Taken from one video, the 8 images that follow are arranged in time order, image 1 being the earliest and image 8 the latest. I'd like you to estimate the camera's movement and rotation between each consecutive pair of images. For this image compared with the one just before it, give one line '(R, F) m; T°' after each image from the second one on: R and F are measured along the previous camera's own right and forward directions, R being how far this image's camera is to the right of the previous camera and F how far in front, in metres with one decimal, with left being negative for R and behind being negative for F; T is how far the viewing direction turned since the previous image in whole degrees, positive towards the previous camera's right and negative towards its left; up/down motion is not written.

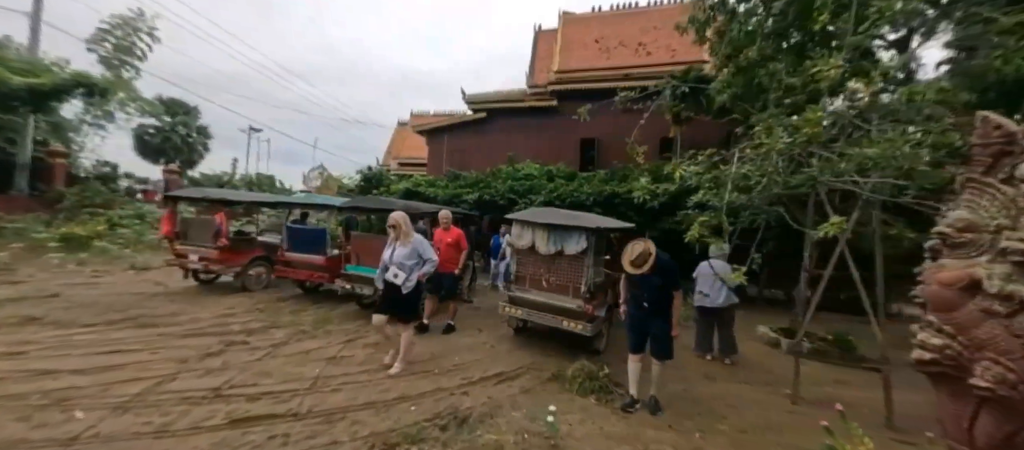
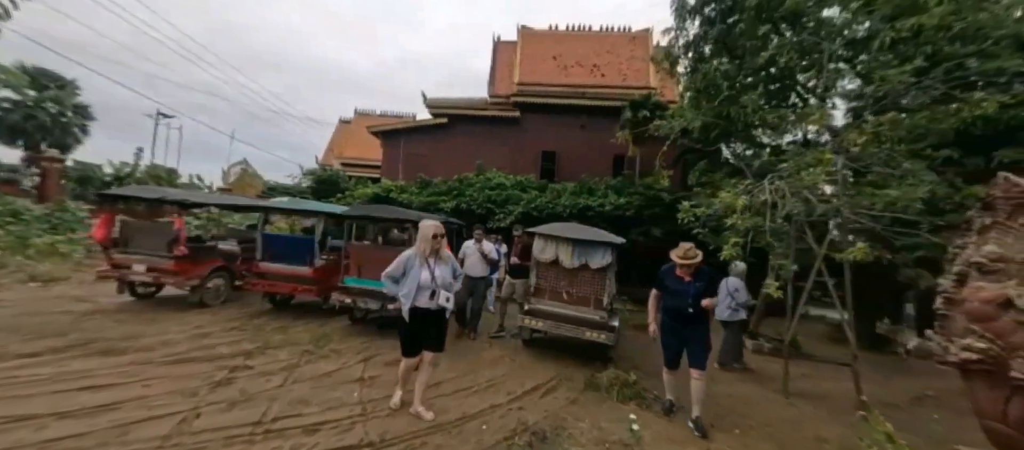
(-1.8, +0.1) m; +12°
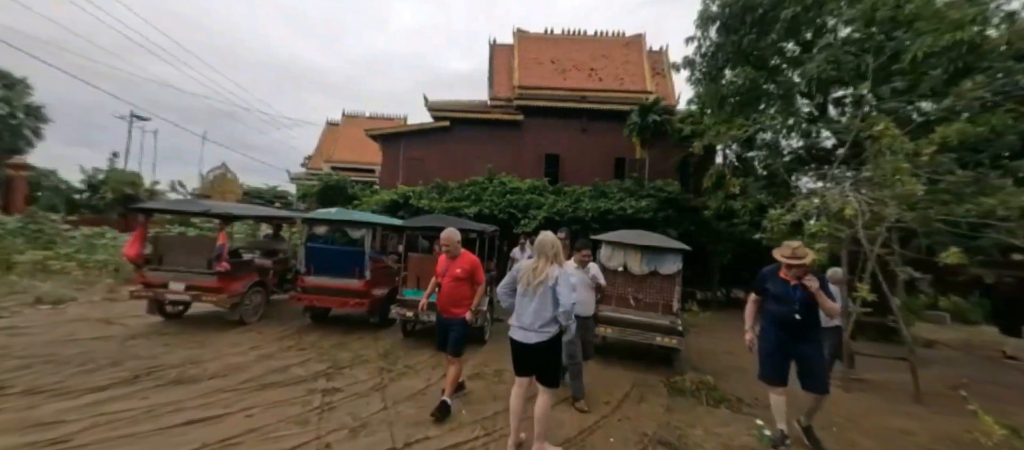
(-1.7, +0.1) m; +4°
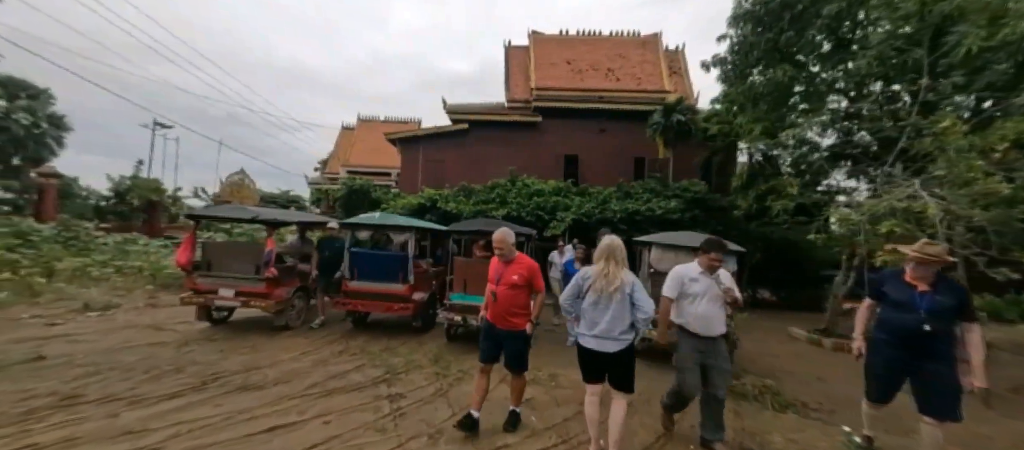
(-0.8, 0.0) m; -1°
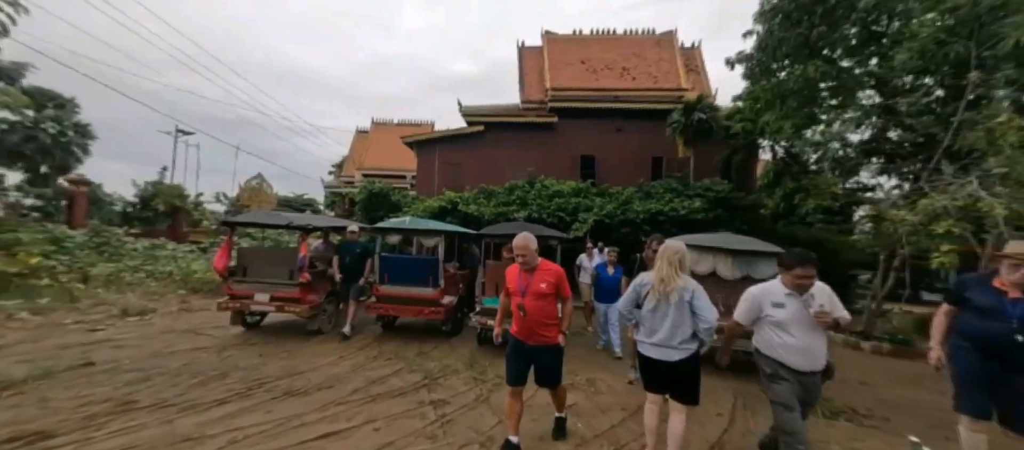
(-0.4, 0.0) m; -1°
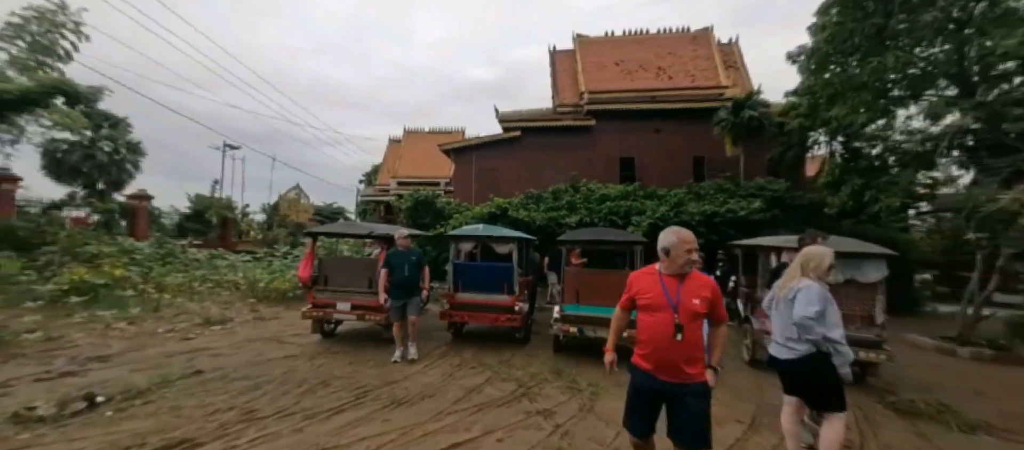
(-1.1, 0.0) m; -3°
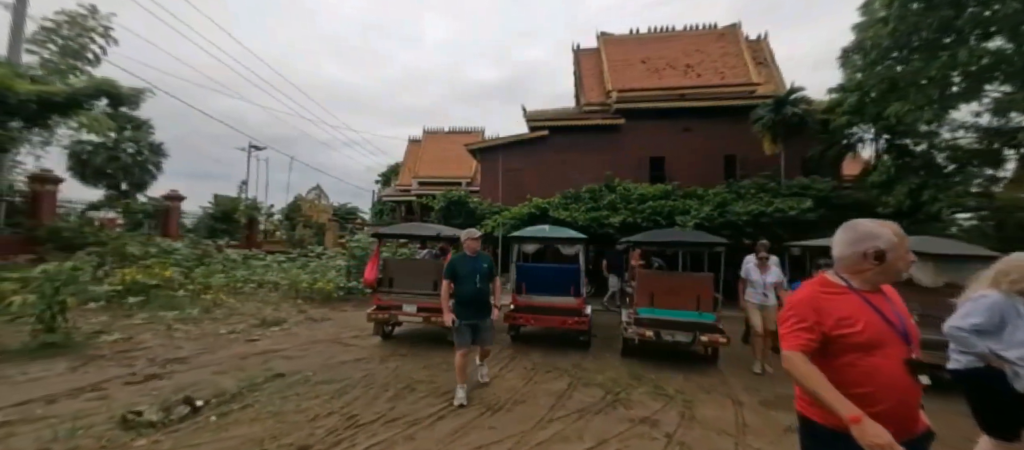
(-1.2, +0.1) m; -1°
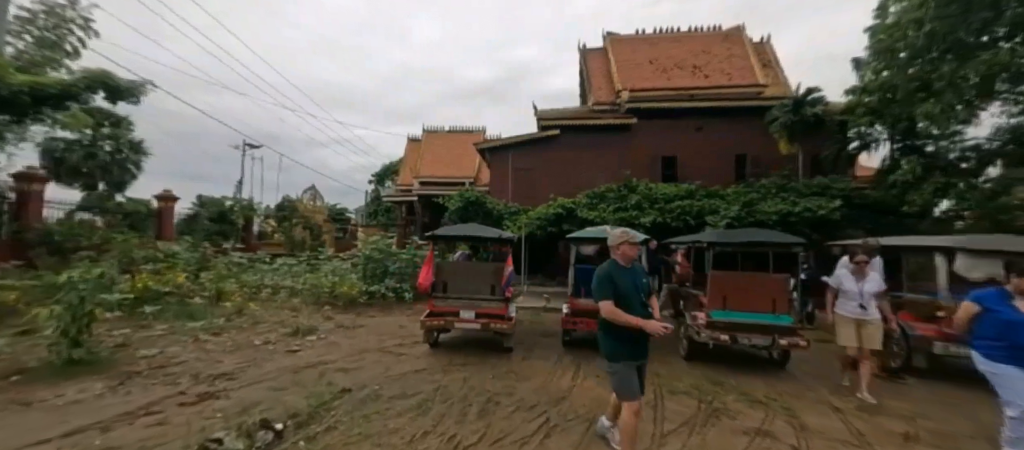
(-1.4, +0.4) m; +2°
